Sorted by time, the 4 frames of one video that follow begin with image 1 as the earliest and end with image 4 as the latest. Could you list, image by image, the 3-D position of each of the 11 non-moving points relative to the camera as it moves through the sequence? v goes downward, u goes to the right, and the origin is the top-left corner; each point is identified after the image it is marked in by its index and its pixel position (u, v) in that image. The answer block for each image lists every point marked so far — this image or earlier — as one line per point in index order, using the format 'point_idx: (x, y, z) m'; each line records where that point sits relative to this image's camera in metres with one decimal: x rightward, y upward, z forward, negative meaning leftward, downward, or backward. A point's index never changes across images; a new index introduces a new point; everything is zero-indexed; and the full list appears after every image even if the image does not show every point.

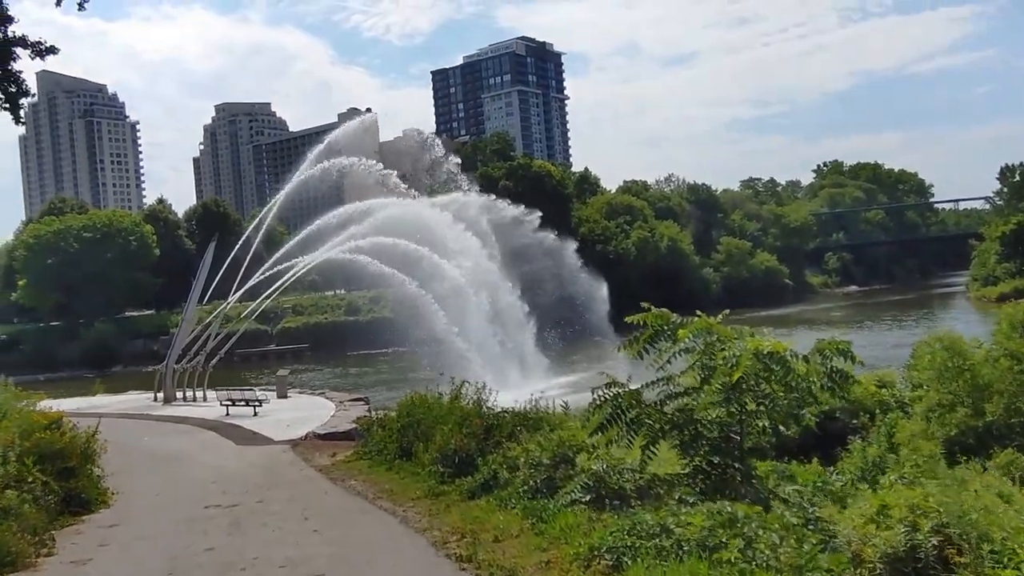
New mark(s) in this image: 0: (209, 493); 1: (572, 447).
0: (-3.9, -2.6, +11.8) m
1: (+0.6, -1.4, +8.5) m
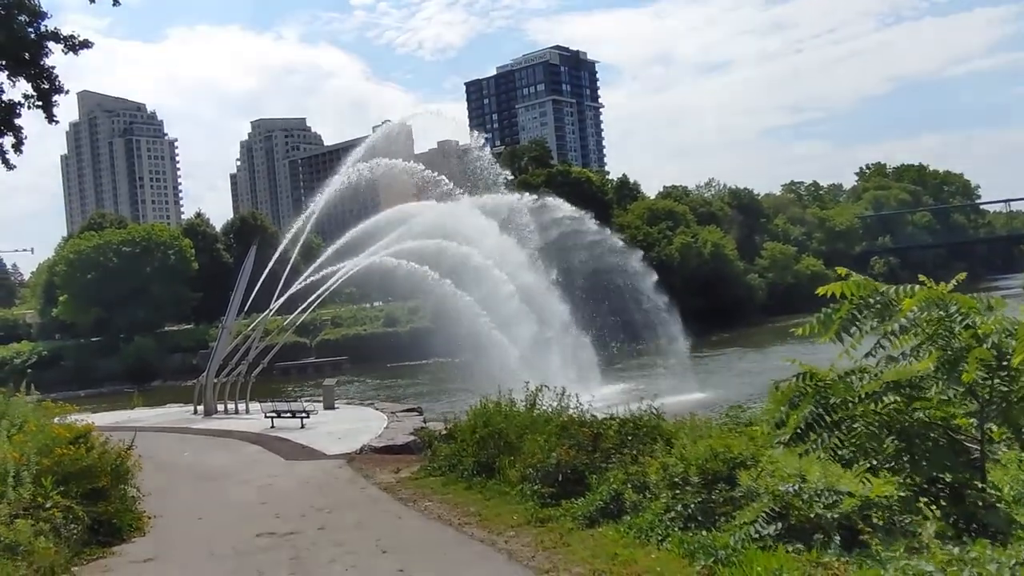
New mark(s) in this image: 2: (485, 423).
0: (-2.7, -2.5, +10.0) m
1: (+1.5, -1.2, +6.6) m
2: (-0.3, -1.7, +11.5) m
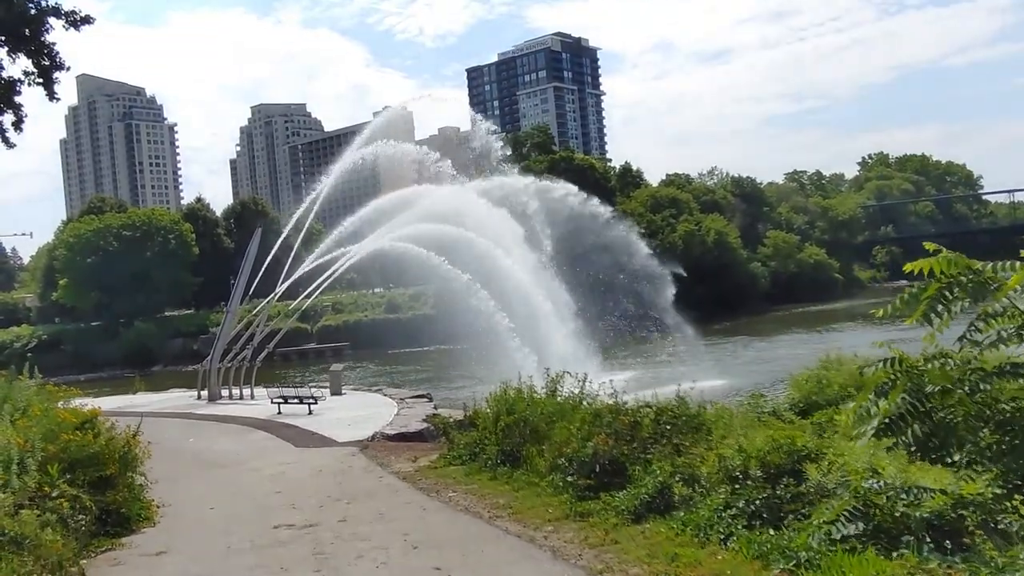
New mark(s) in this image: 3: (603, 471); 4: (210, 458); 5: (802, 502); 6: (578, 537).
0: (-2.4, -2.3, +9.5) m
1: (+1.8, -1.0, +6.1) m
2: (0.0, -1.4, +11.0) m
3: (+0.8, -1.6, +8.0) m
4: (-4.5, -2.5, +13.9) m
5: (+1.8, -1.3, +5.6) m
6: (+0.5, -1.8, +6.7) m
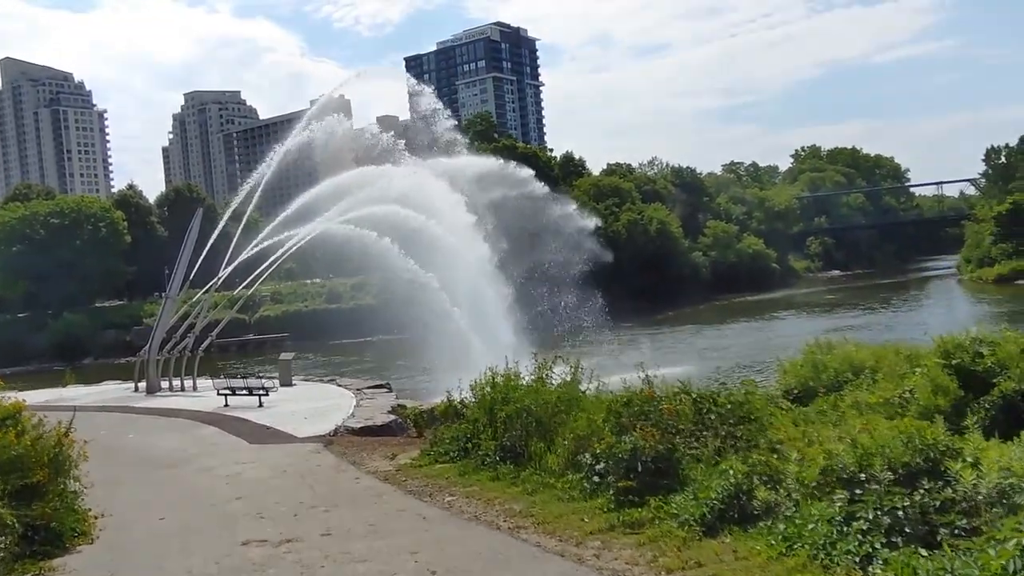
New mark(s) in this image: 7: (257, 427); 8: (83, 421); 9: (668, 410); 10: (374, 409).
0: (-2.4, -2.0, +8.0) m
1: (+2.1, -0.8, +4.9) m
2: (-0.1, -1.2, +9.6) m
3: (+1.0, -1.3, +6.7) m
4: (-4.7, -2.2, +12.2) m
5: (+2.1, -1.1, +4.4) m
6: (+0.7, -1.5, +5.3) m
7: (-4.1, -2.2, +15.0) m
8: (-8.0, -2.5, +17.3) m
9: (+1.2, -0.9, +7.3) m
10: (-2.4, -2.1, +16.5) m
